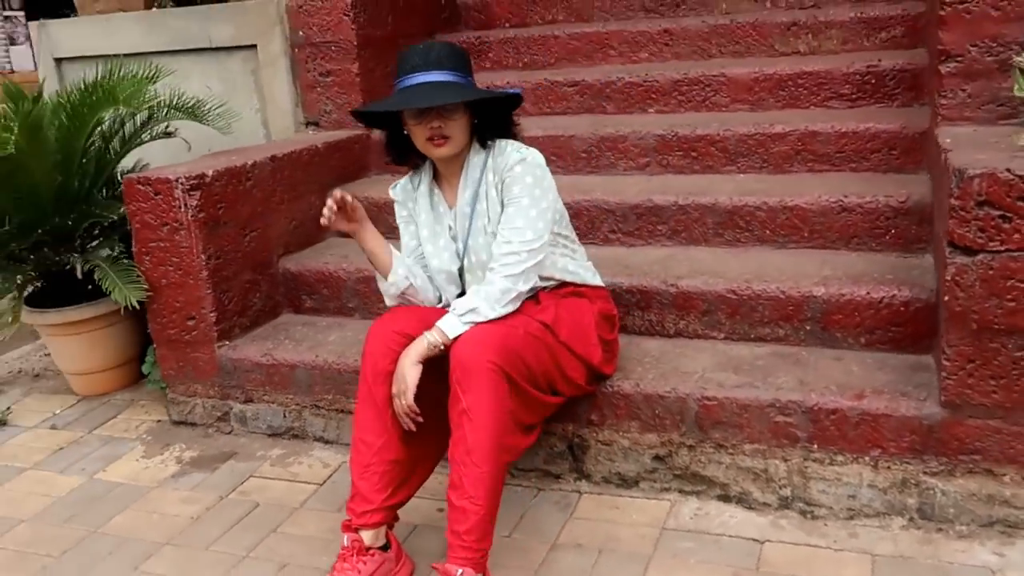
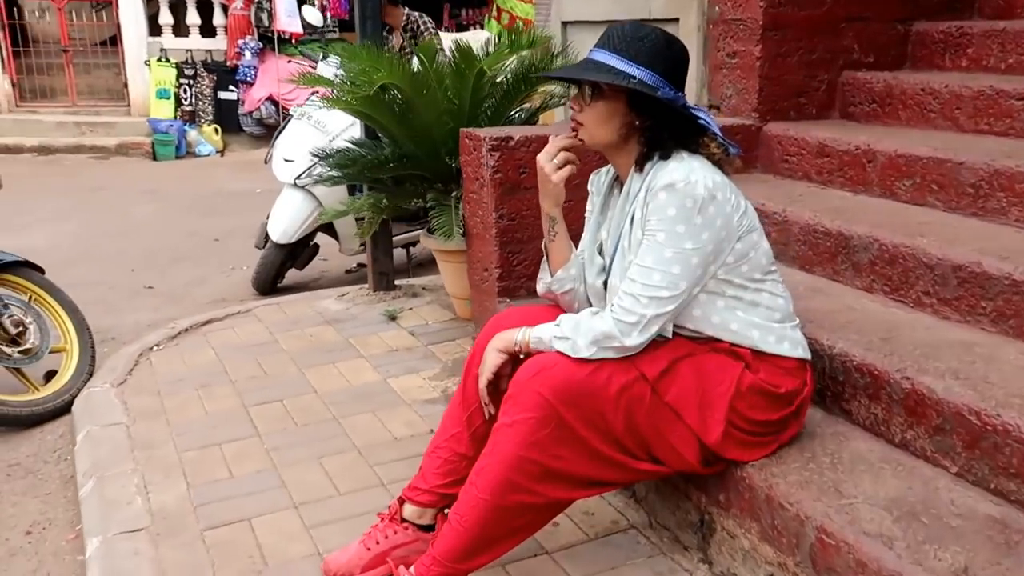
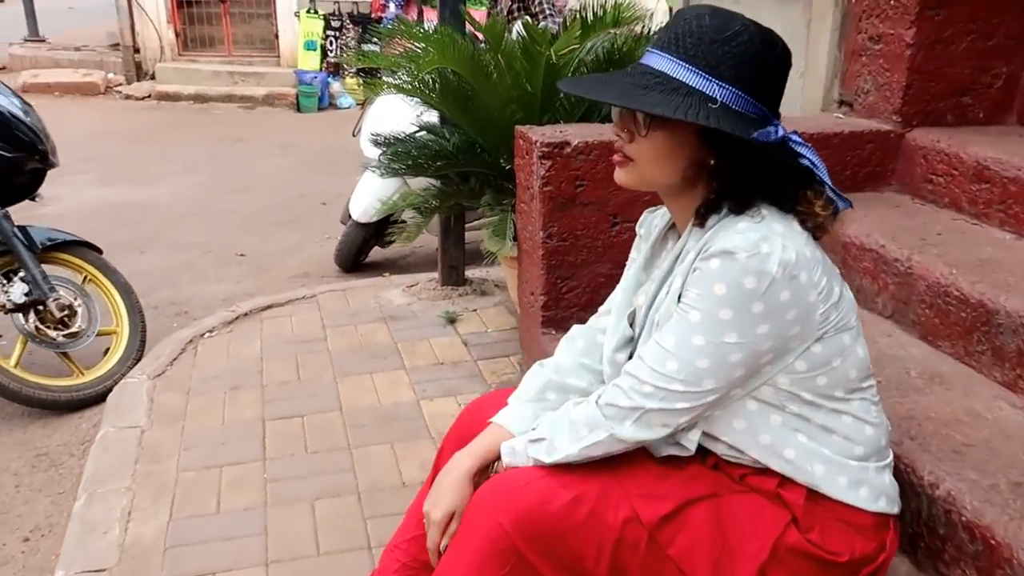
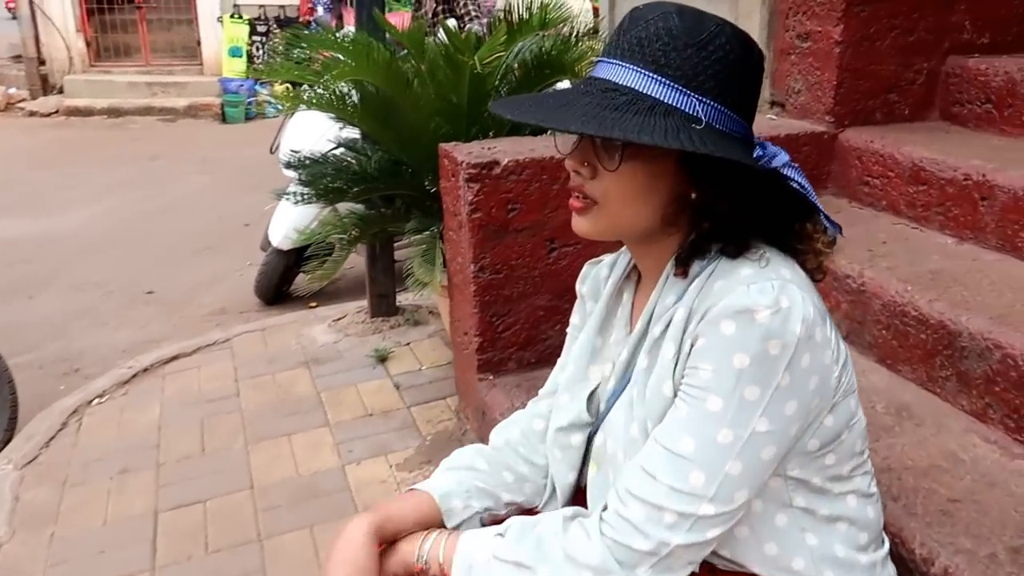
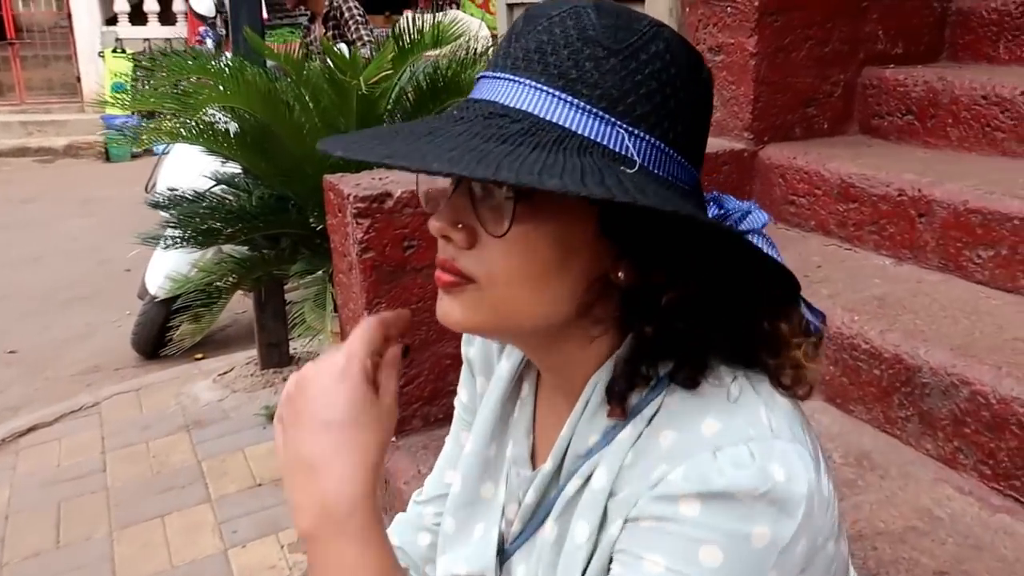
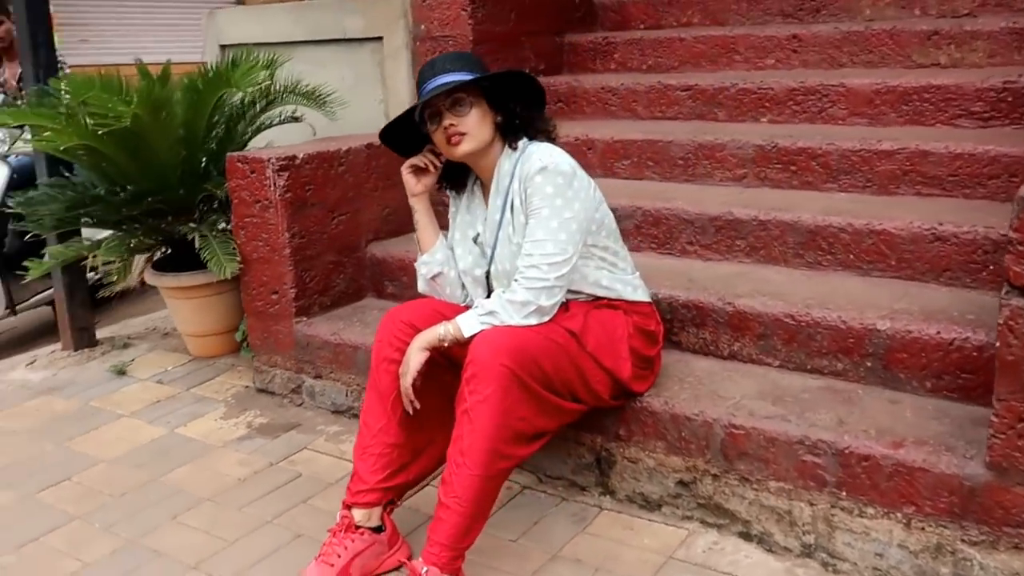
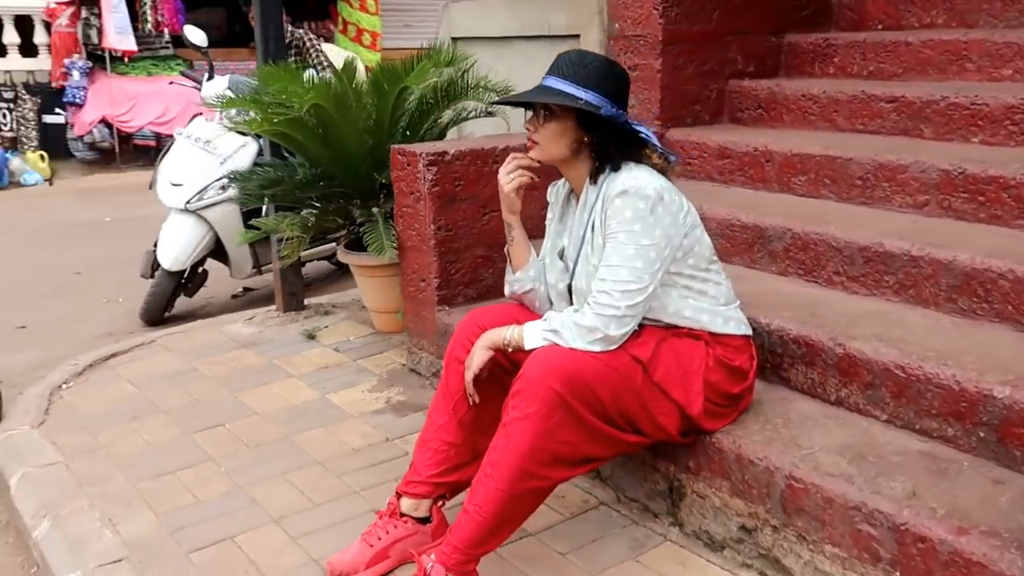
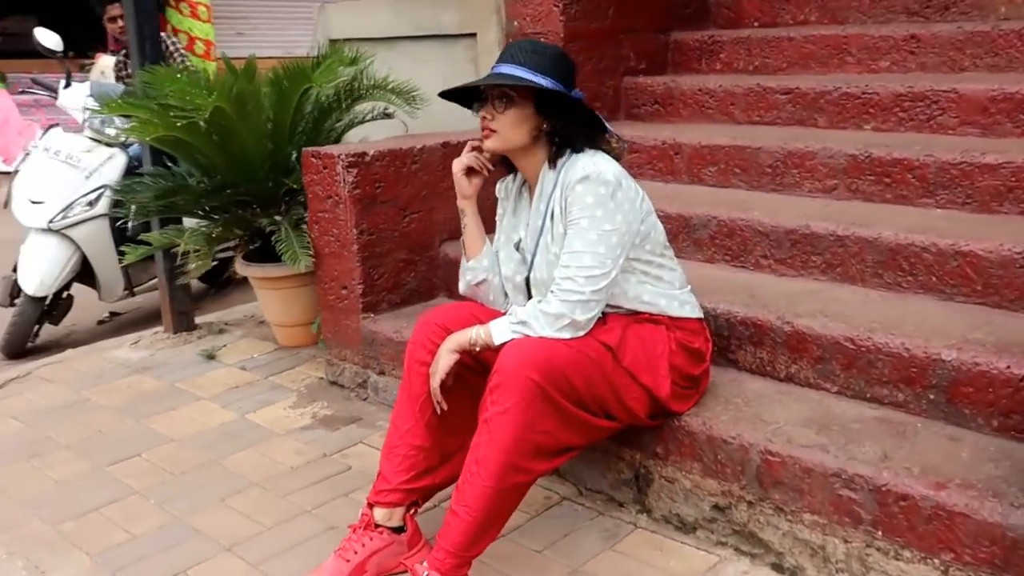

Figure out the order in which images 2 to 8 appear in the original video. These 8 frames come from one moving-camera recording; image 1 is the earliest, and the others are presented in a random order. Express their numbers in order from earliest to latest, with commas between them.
6, 8, 7, 2, 3, 4, 5
